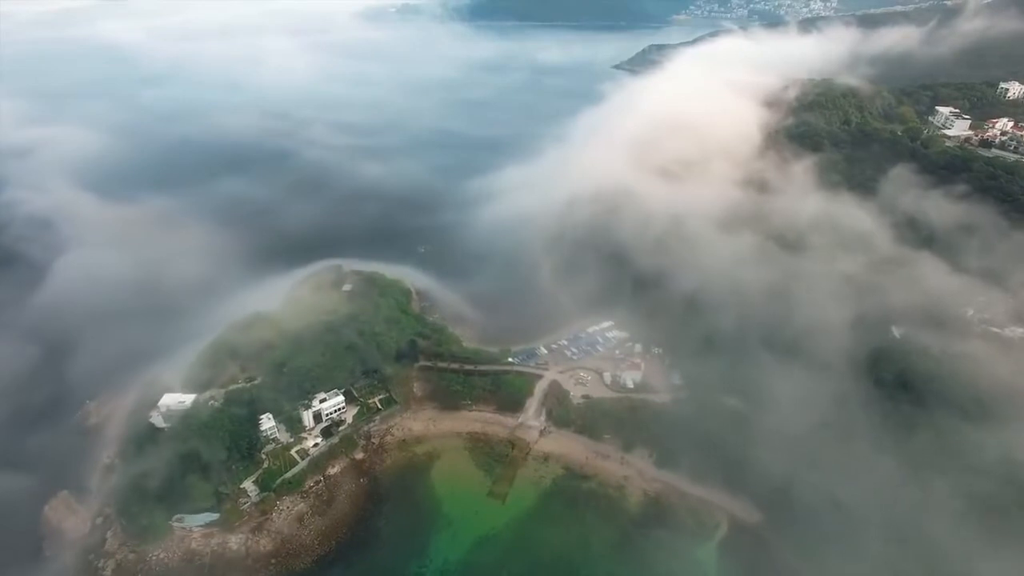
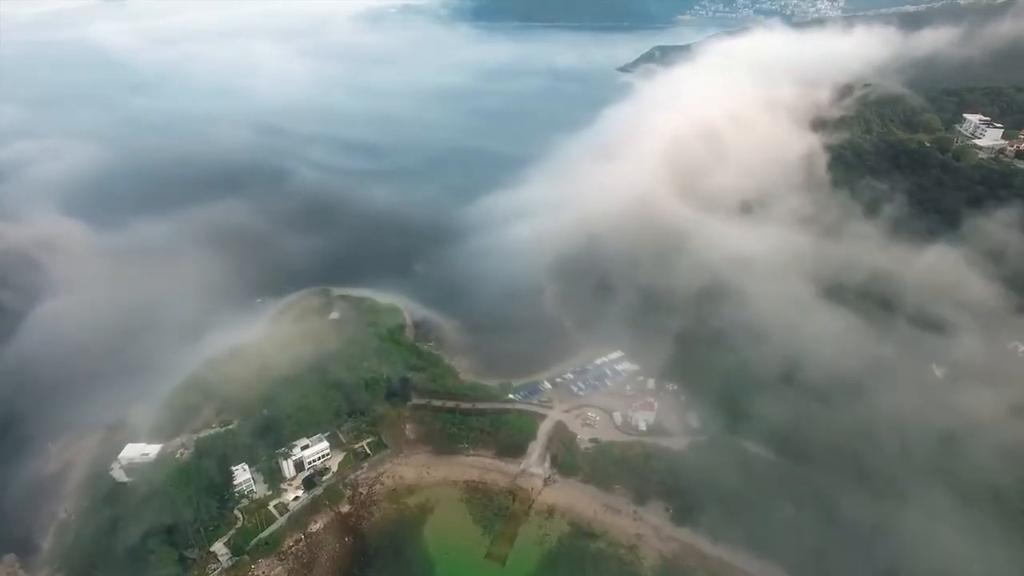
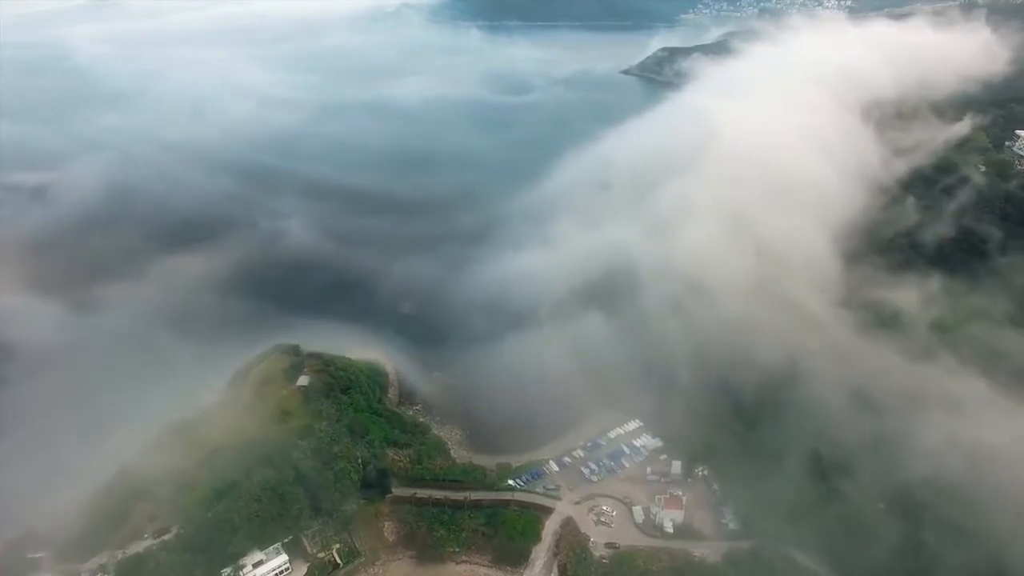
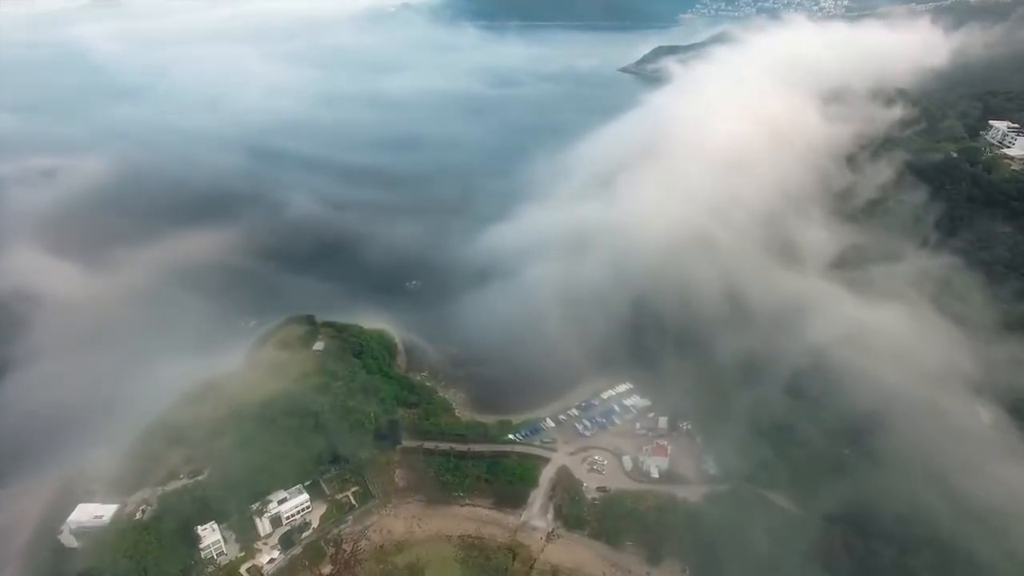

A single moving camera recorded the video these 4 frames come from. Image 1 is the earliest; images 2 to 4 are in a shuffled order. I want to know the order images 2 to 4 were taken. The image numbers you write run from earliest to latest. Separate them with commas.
2, 4, 3
